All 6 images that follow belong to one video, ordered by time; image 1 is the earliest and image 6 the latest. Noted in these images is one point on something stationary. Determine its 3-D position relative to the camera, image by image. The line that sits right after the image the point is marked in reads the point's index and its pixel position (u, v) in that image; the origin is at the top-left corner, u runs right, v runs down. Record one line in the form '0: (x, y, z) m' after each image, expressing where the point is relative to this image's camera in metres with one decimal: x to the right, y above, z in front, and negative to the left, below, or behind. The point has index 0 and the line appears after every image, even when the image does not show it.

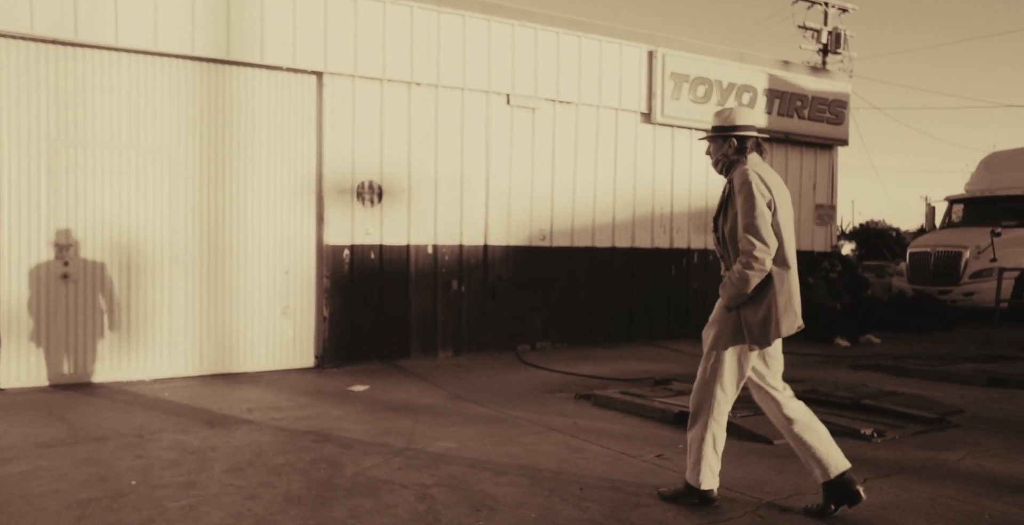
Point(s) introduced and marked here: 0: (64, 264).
0: (-4.4, 0.0, +7.9) m
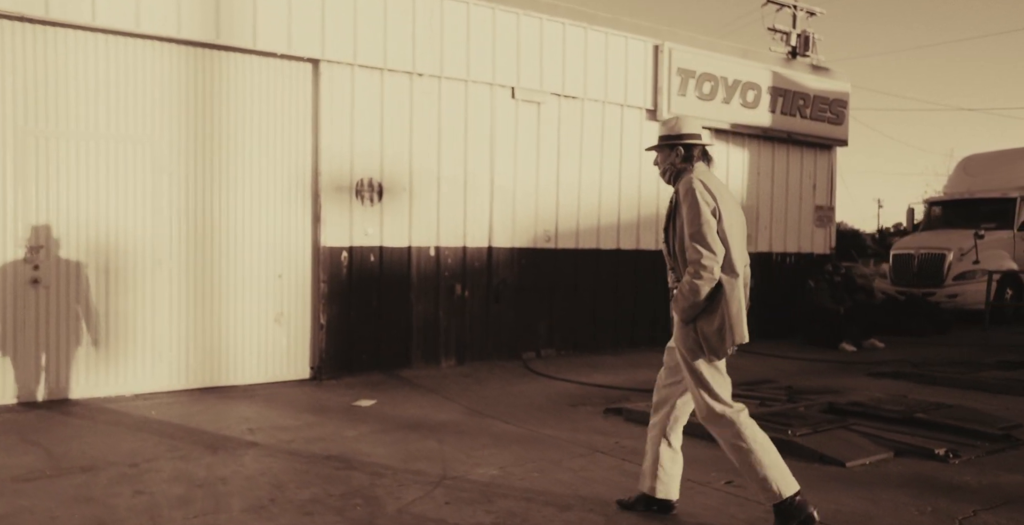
0: (-4.2, 0.0, +7.1) m
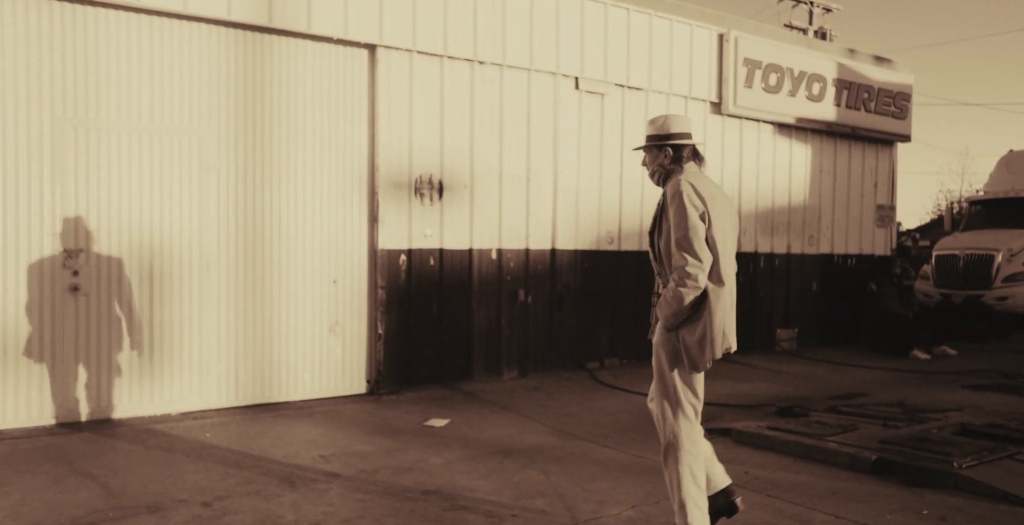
0: (-3.5, -0.1, +6.4) m
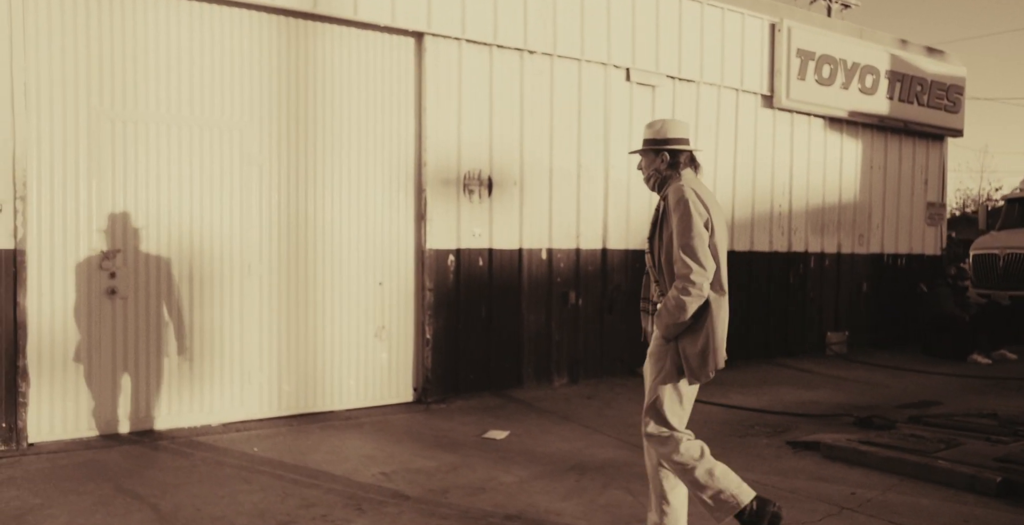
0: (-3.0, -0.1, +6.0) m
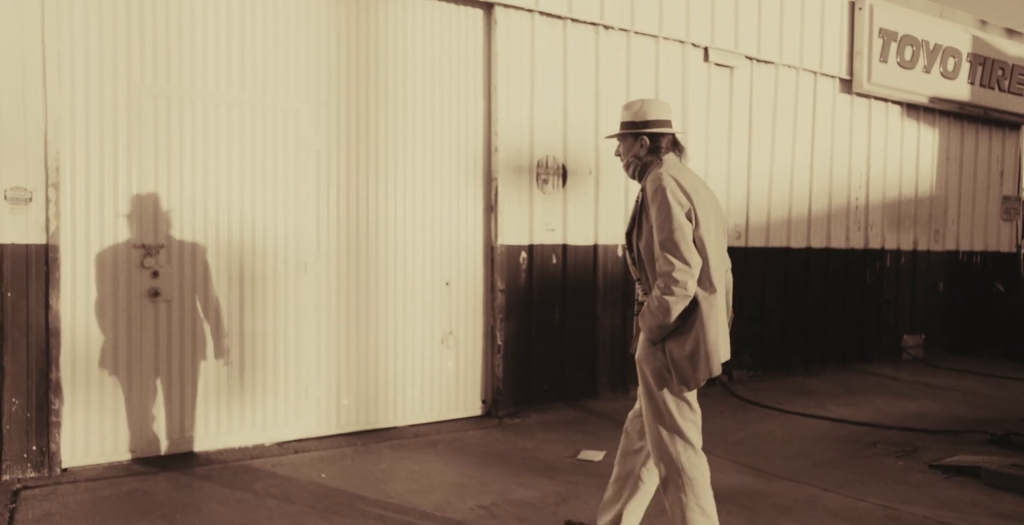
0: (-2.3, -0.1, +5.3) m
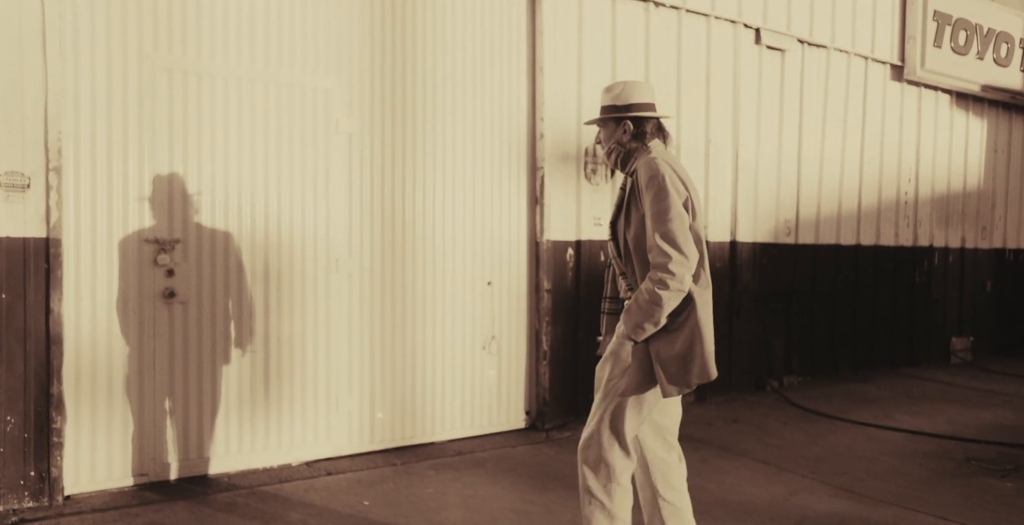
0: (-2.0, -0.1, +4.6) m
